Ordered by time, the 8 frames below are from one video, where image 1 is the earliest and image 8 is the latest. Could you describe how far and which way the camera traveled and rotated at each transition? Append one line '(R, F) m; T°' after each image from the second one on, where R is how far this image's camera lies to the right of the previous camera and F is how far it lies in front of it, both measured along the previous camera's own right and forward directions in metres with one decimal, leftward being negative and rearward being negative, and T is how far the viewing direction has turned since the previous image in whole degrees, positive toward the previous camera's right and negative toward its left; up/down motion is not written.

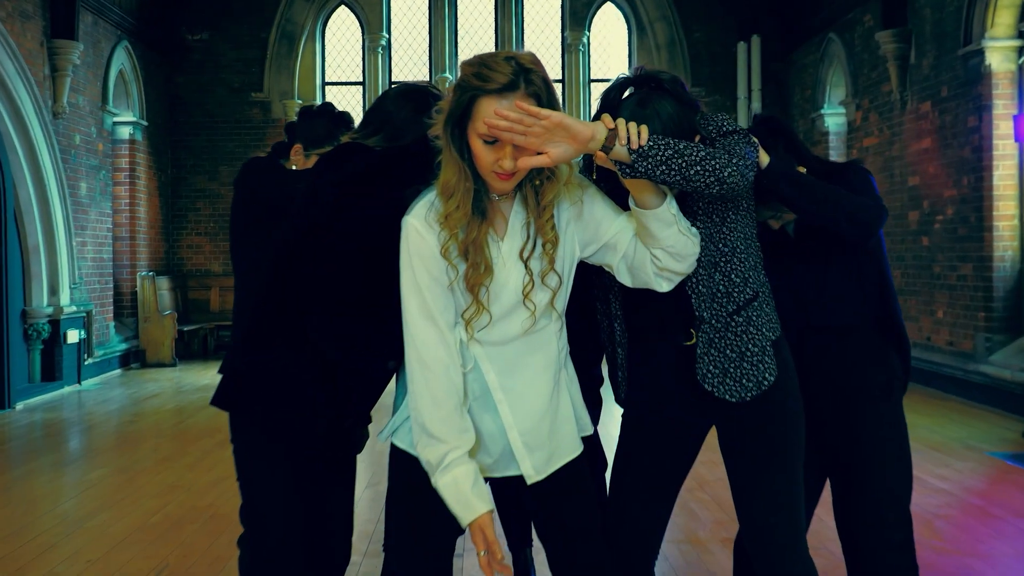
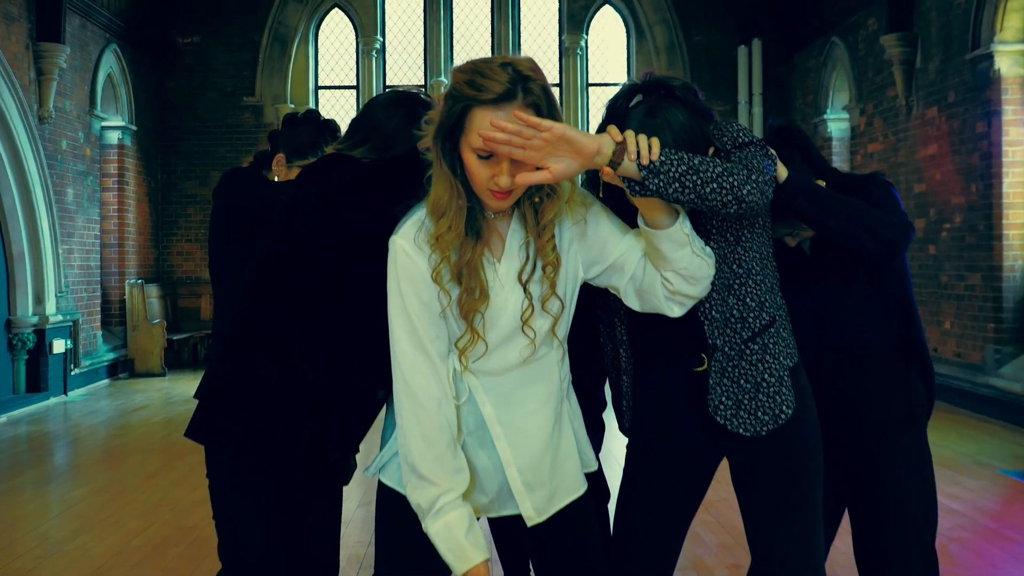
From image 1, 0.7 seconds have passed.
(0.0, +0.2) m; 0°
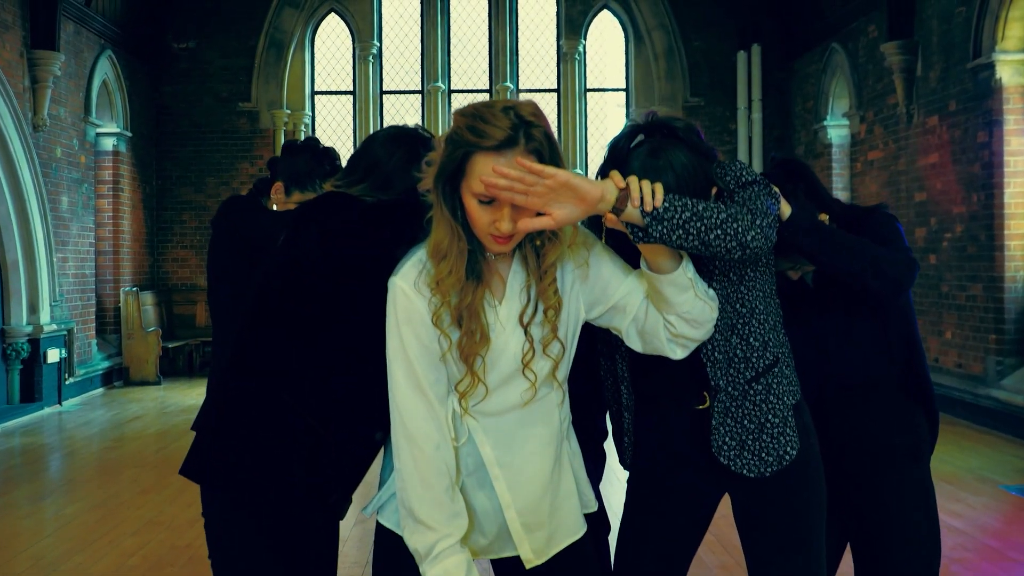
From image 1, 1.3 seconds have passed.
(0.0, 0.0) m; 0°
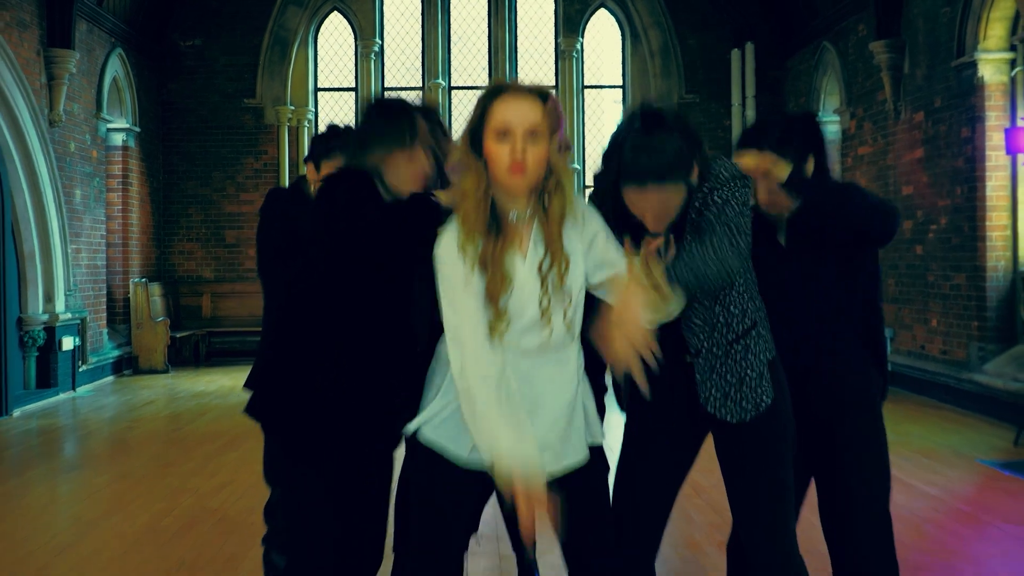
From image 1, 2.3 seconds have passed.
(0.0, -0.2) m; 0°
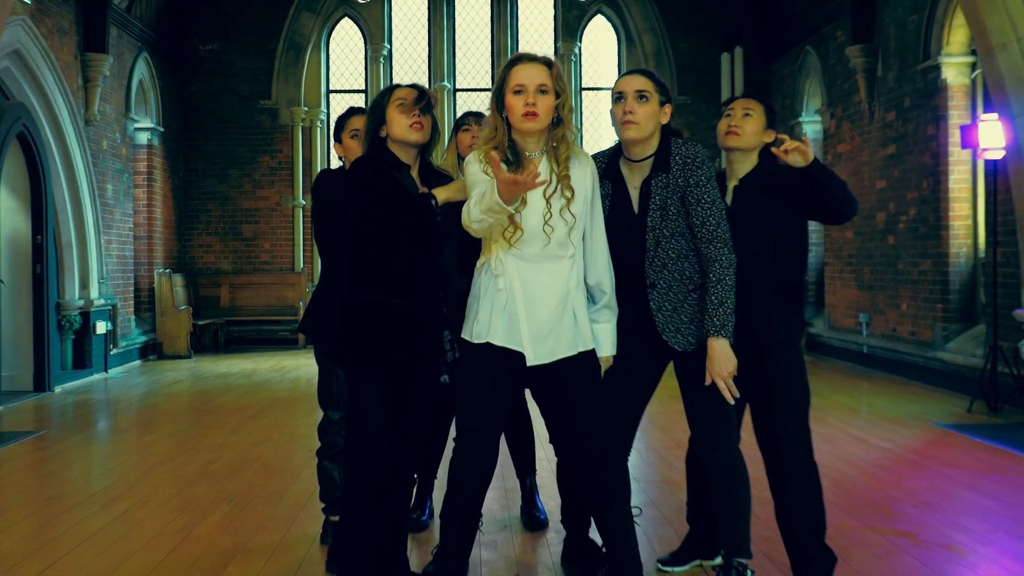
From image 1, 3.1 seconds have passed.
(0.0, -0.5) m; 0°
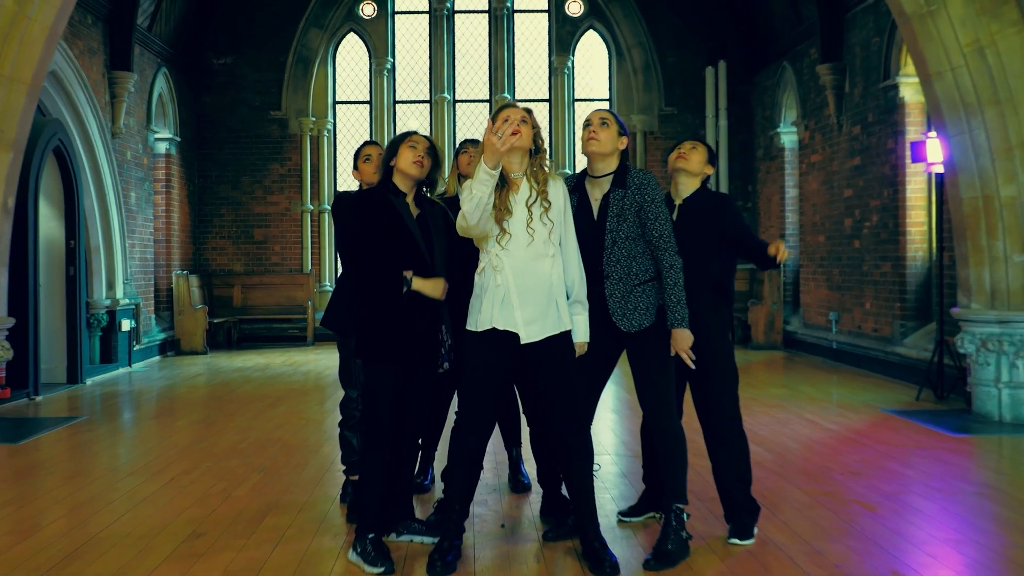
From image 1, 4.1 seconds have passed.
(0.0, -0.6) m; 0°
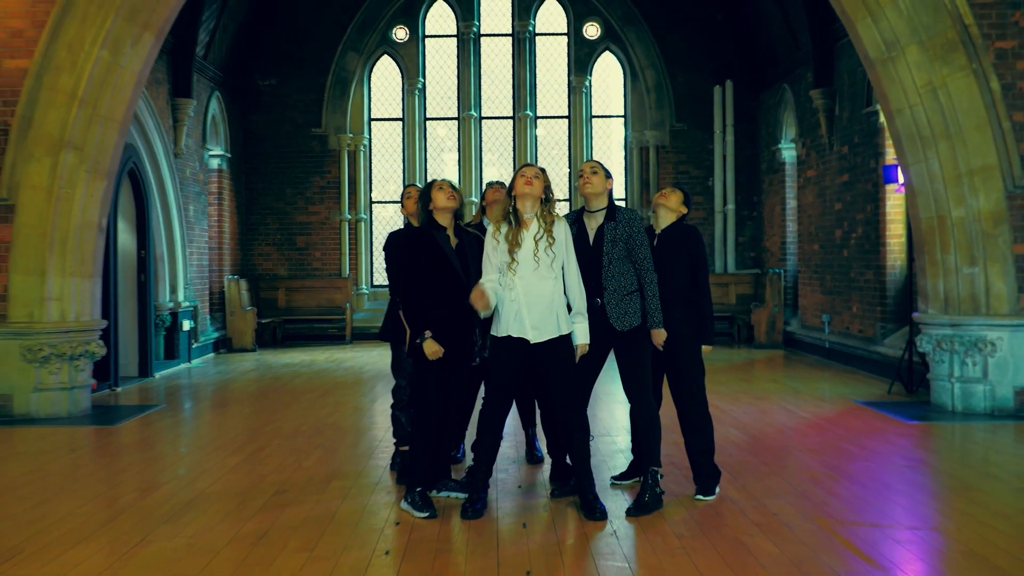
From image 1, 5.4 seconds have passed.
(0.0, -0.9) m; -1°
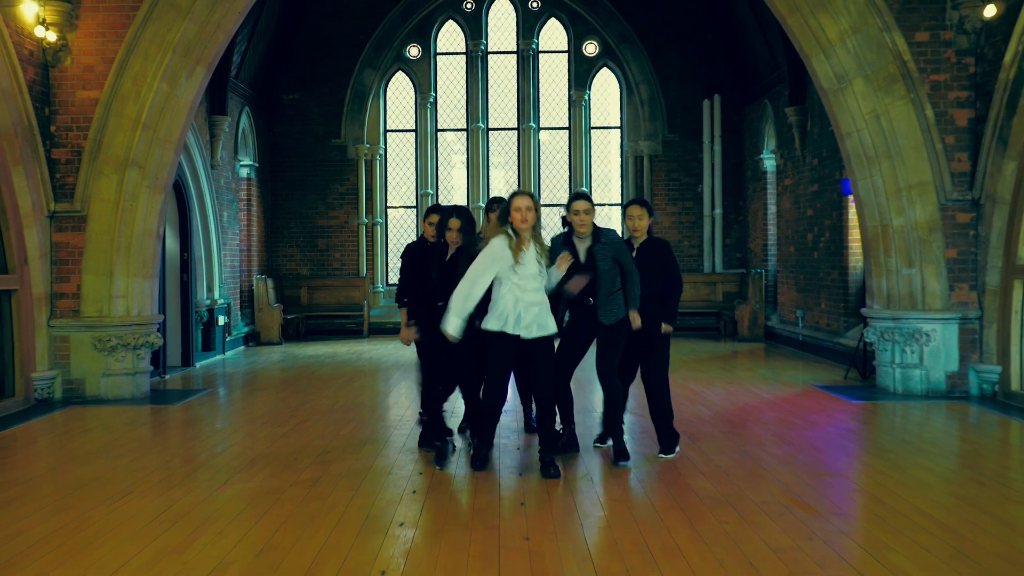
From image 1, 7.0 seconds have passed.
(0.0, -1.0) m; 0°
